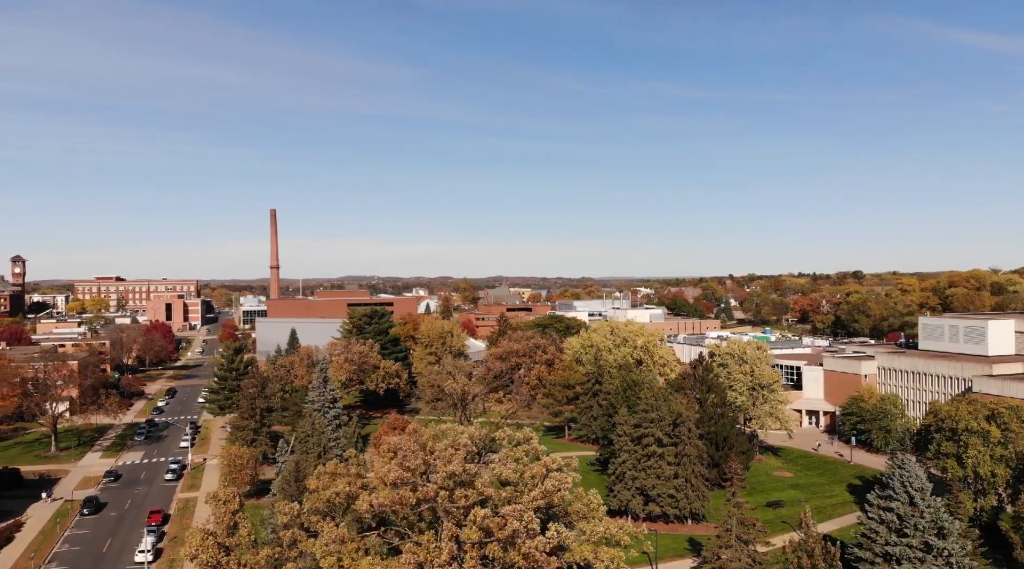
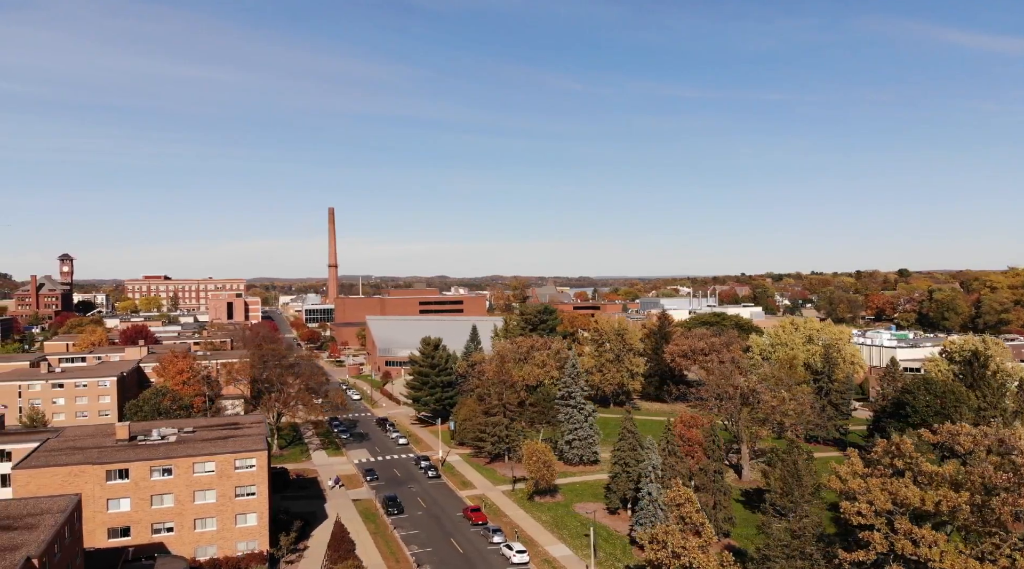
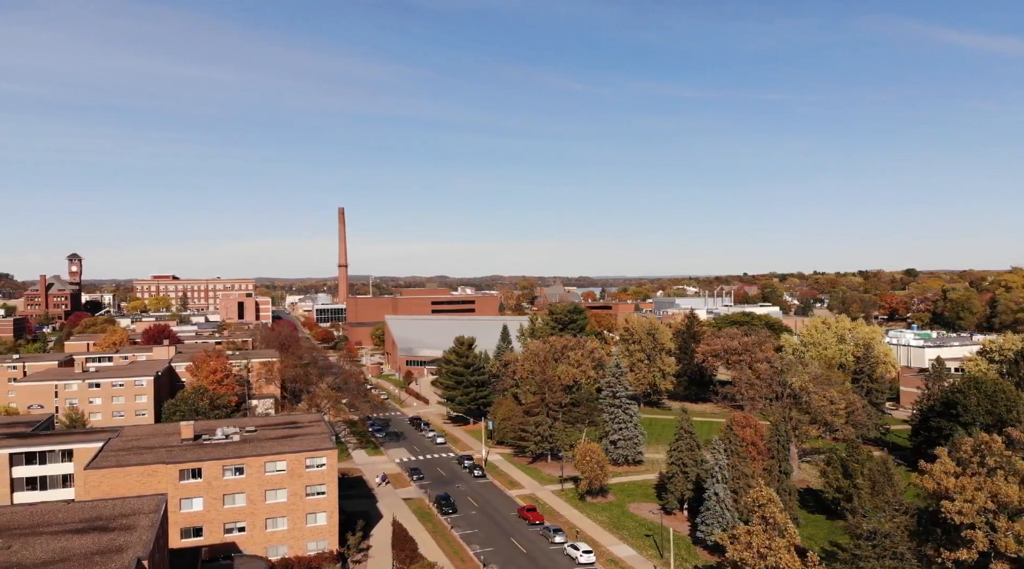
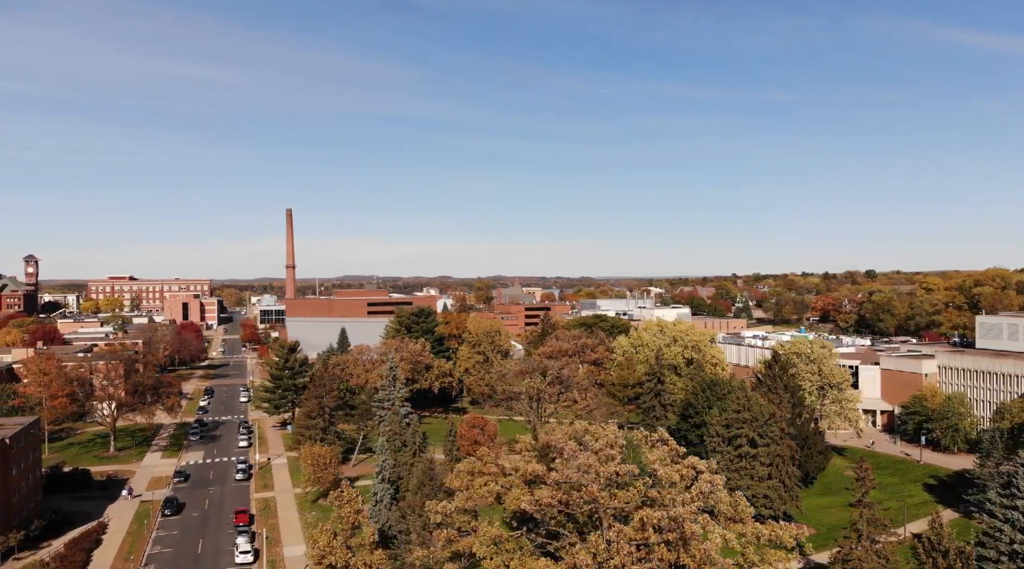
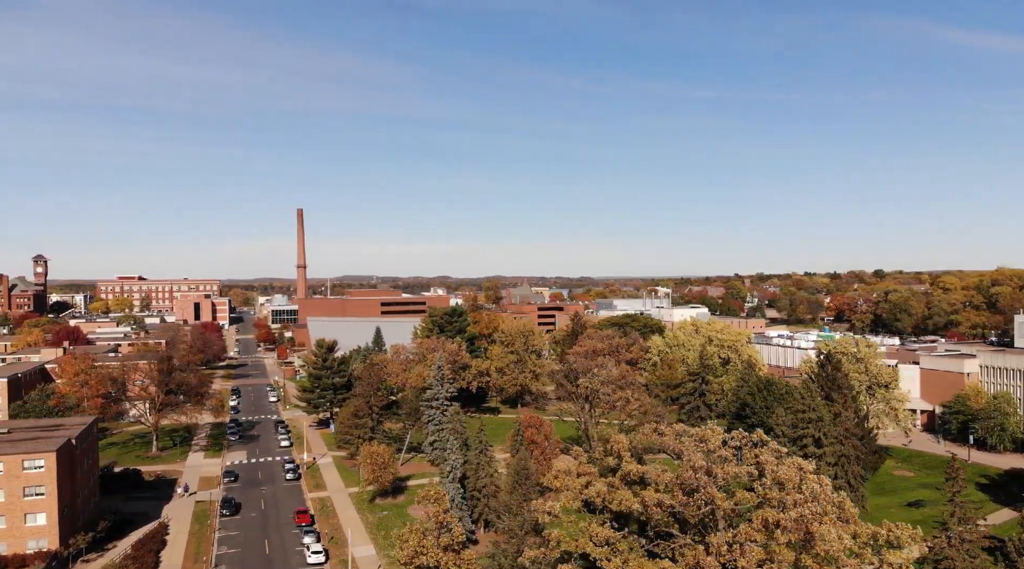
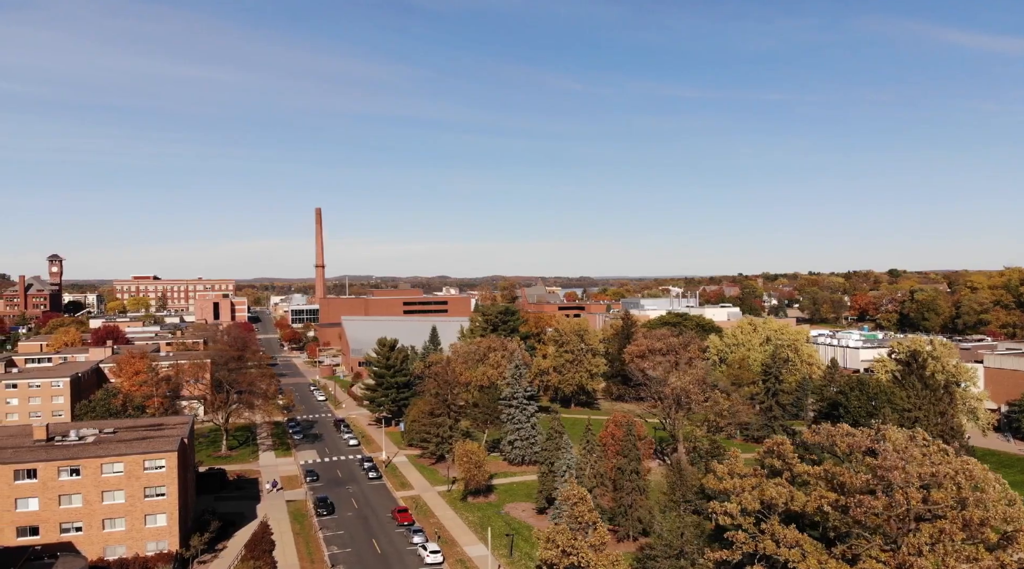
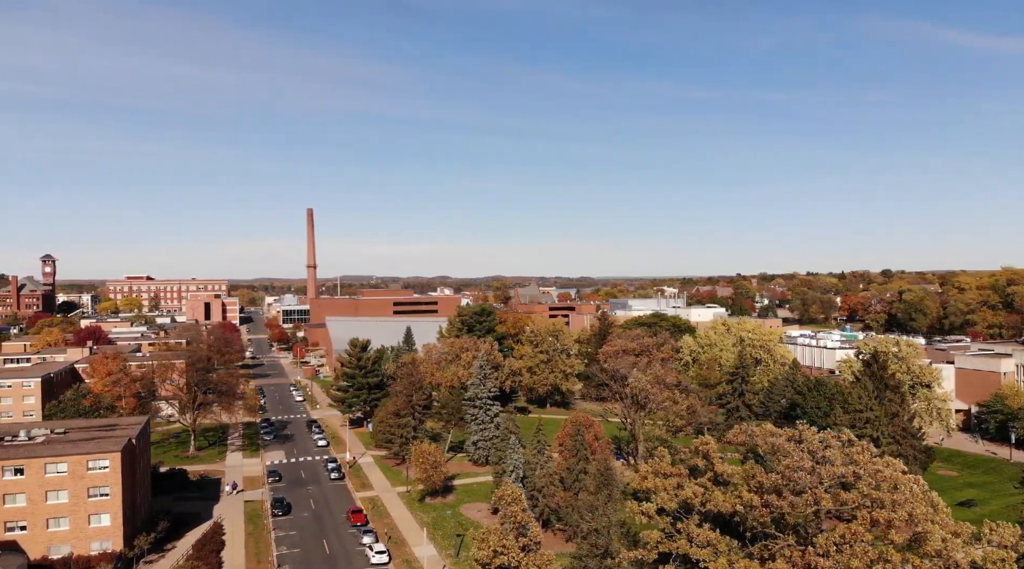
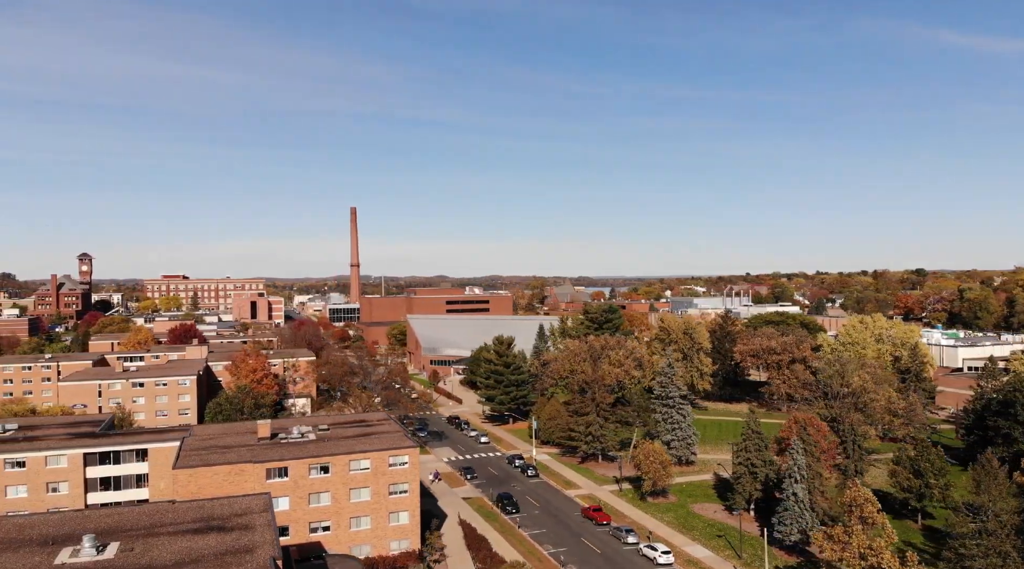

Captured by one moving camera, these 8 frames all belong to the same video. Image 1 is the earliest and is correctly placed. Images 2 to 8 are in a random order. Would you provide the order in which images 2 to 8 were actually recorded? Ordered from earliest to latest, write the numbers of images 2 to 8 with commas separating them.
4, 5, 7, 6, 2, 3, 8
